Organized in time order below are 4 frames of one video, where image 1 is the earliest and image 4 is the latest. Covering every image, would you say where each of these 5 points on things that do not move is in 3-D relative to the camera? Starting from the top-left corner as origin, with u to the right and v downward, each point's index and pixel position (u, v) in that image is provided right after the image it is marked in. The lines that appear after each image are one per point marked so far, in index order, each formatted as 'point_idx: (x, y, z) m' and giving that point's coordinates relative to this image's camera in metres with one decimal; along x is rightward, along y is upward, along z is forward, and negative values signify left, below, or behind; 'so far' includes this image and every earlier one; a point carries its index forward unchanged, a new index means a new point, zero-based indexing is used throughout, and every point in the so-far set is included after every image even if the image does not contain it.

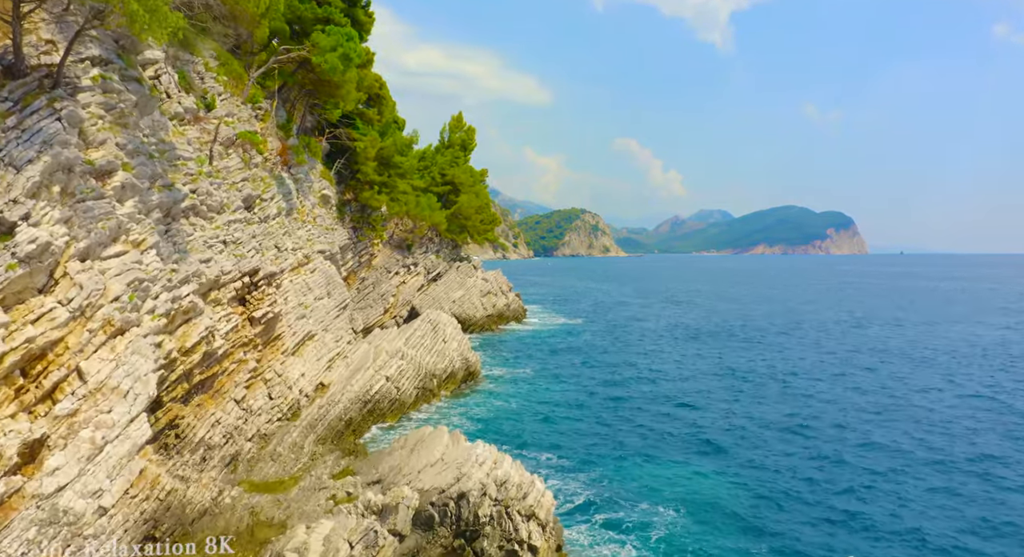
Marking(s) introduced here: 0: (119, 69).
0: (-10.5, +5.5, +16.7) m
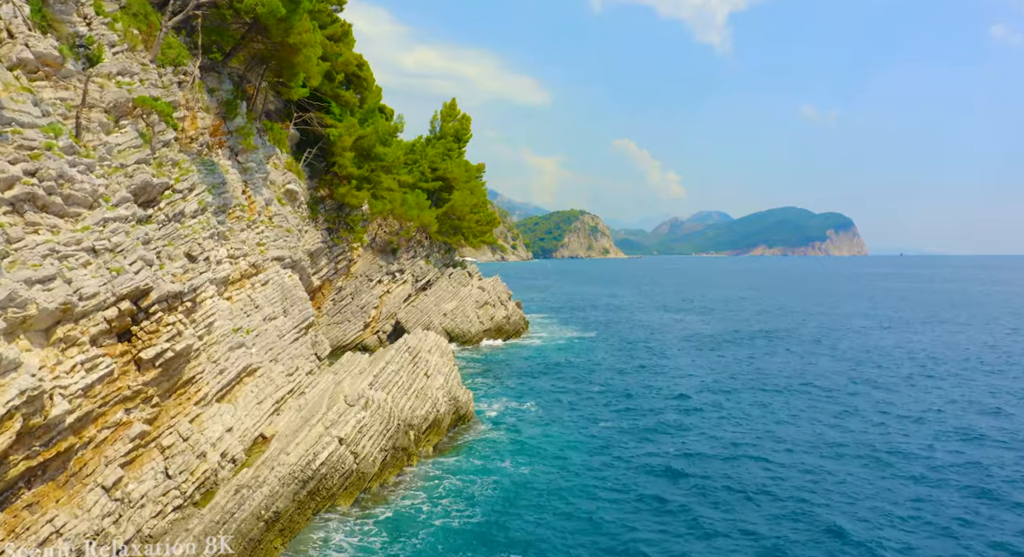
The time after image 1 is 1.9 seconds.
0: (-10.4, +4.9, +9.2) m
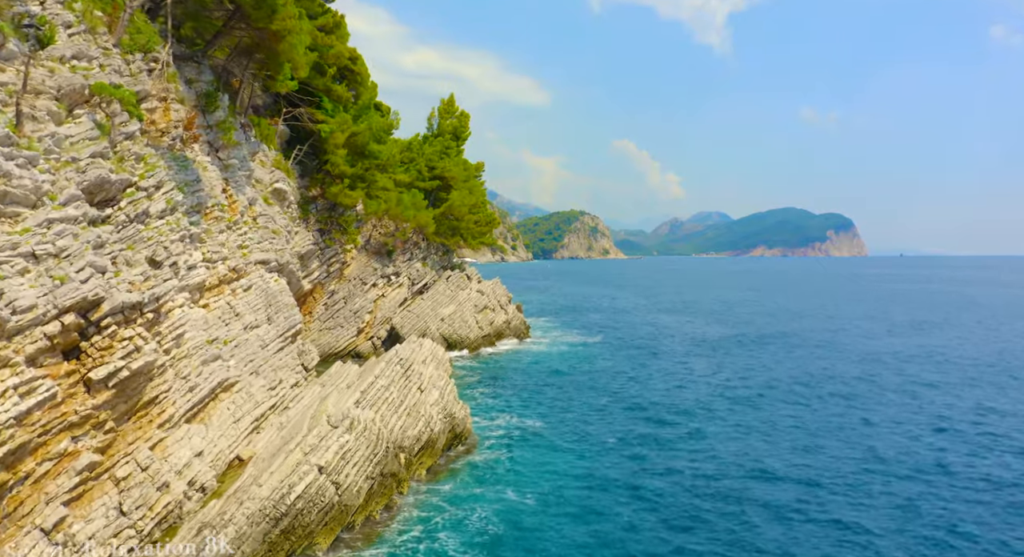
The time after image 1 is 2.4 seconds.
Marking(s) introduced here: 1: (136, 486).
0: (-10.3, +4.7, +7.1) m
1: (-9.3, -5.1, +15.5) m
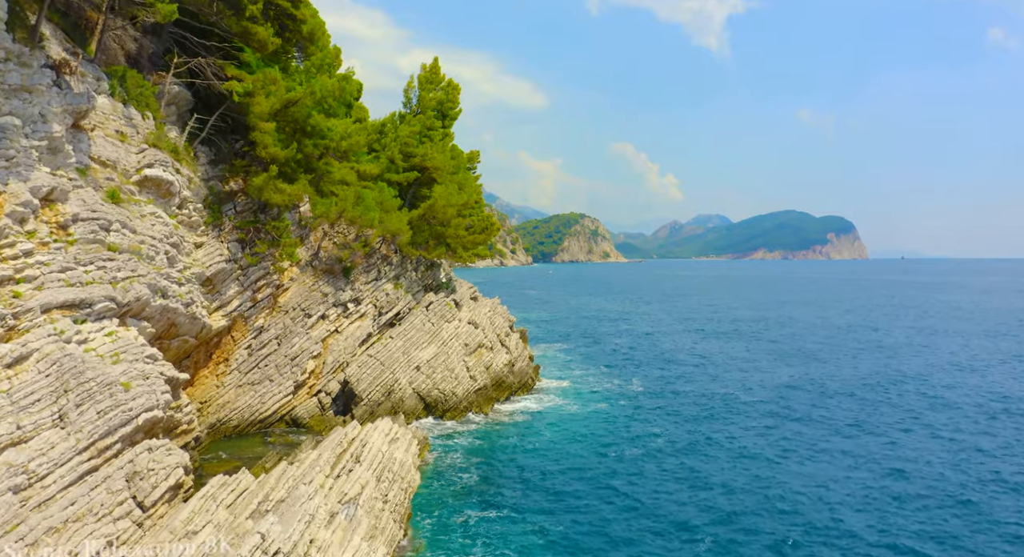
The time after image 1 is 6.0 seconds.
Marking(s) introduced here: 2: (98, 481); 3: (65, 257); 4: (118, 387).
0: (-10.0, +3.3, -6.1) m
1: (-9.0, -6.5, +2.2) m
2: (-9.9, -4.7, +14.8) m
3: (-11.8, +0.4, +16.5) m
4: (-10.4, -2.8, +16.5) m
